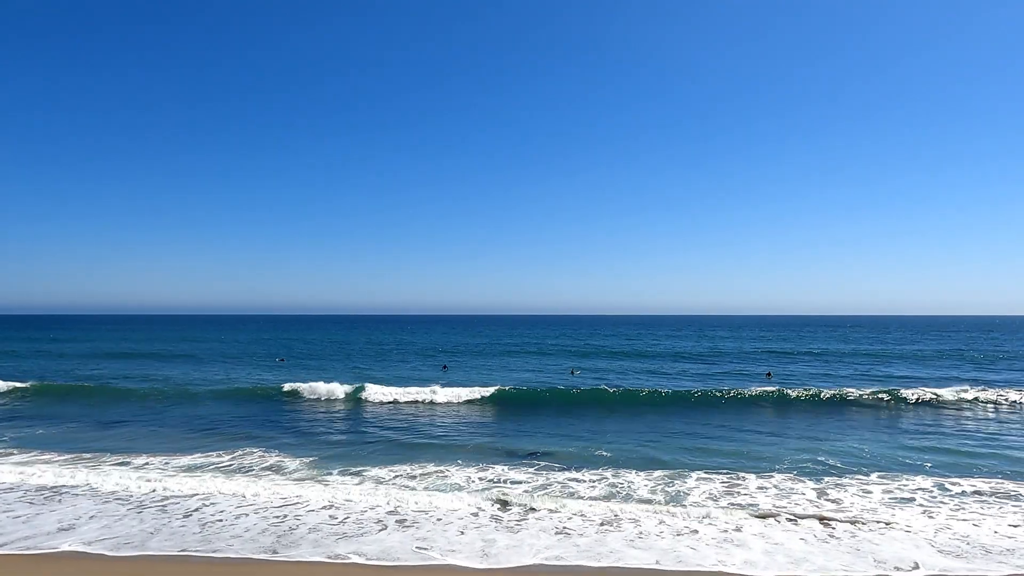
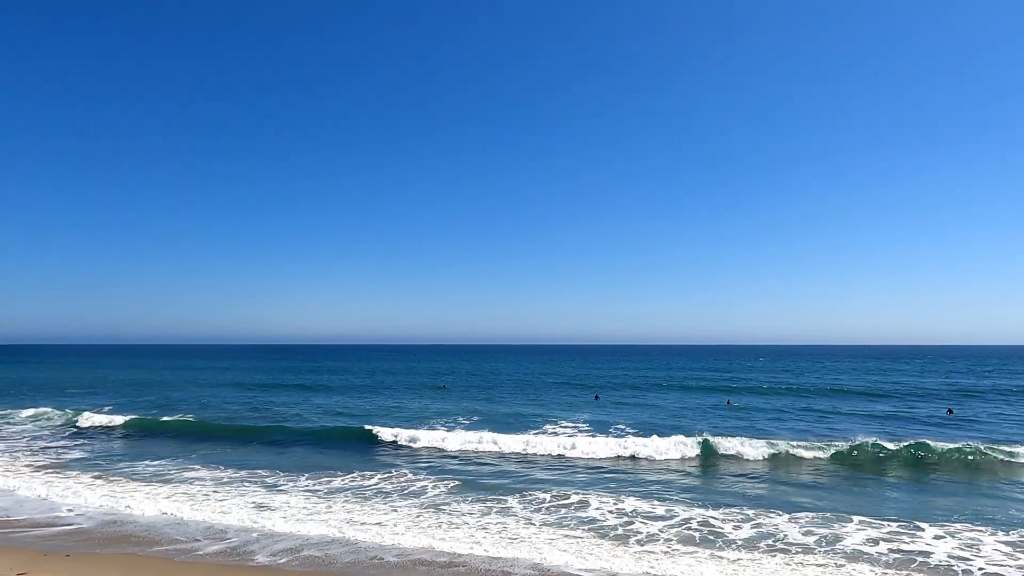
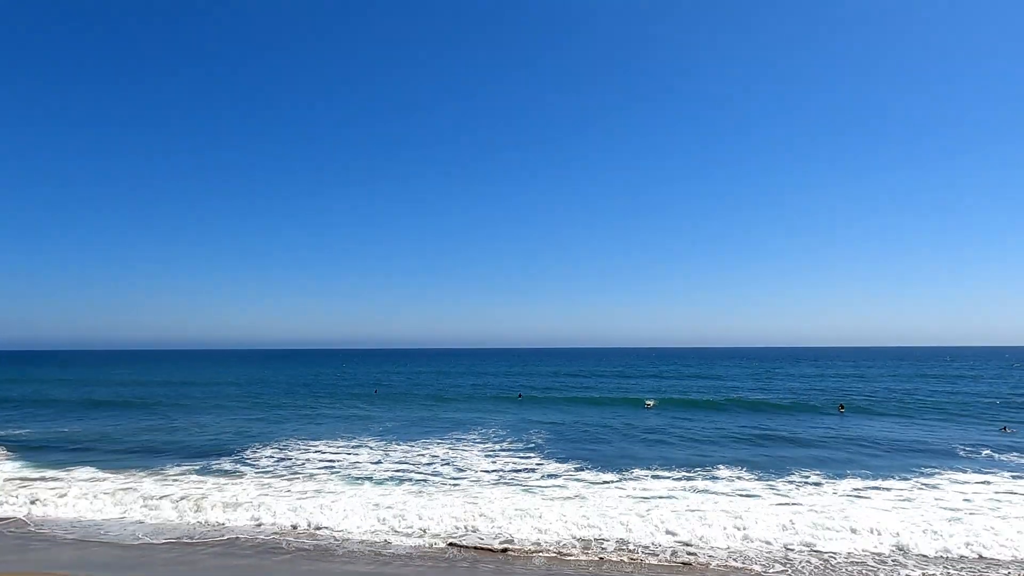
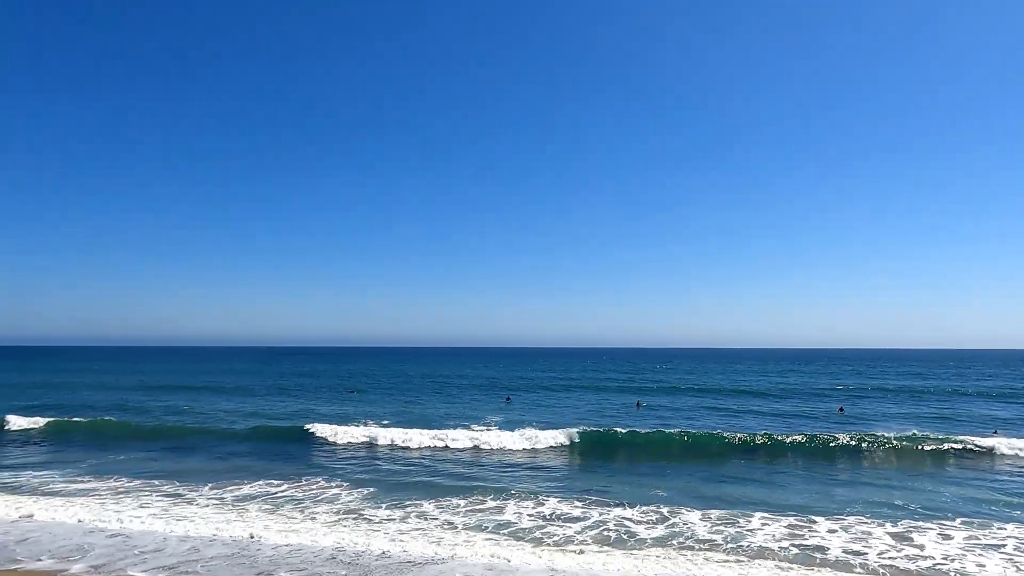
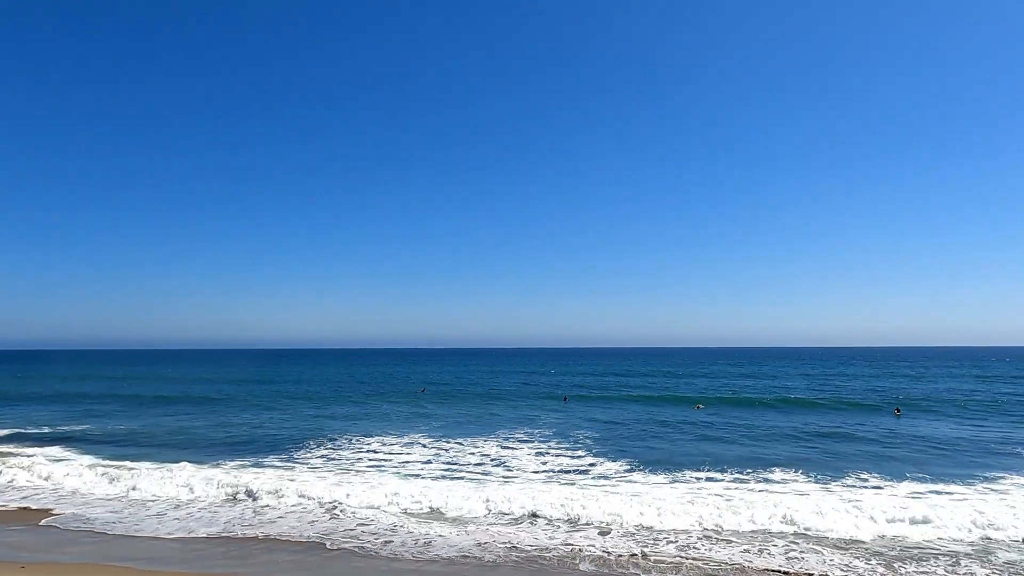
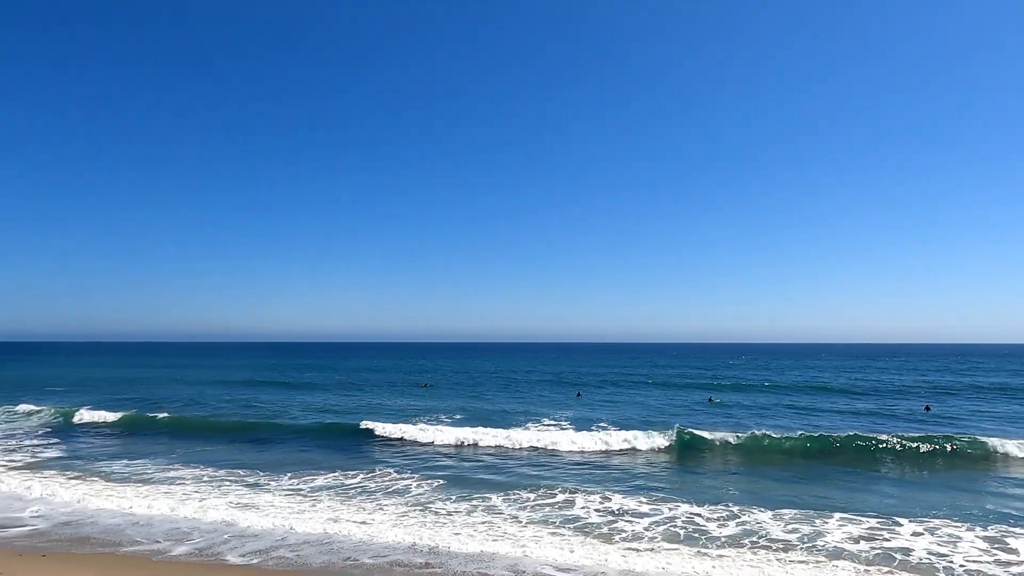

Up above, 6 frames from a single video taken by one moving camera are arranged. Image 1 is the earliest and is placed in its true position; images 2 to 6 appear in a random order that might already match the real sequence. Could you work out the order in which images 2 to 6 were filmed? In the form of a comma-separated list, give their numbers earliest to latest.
4, 6, 2, 5, 3
